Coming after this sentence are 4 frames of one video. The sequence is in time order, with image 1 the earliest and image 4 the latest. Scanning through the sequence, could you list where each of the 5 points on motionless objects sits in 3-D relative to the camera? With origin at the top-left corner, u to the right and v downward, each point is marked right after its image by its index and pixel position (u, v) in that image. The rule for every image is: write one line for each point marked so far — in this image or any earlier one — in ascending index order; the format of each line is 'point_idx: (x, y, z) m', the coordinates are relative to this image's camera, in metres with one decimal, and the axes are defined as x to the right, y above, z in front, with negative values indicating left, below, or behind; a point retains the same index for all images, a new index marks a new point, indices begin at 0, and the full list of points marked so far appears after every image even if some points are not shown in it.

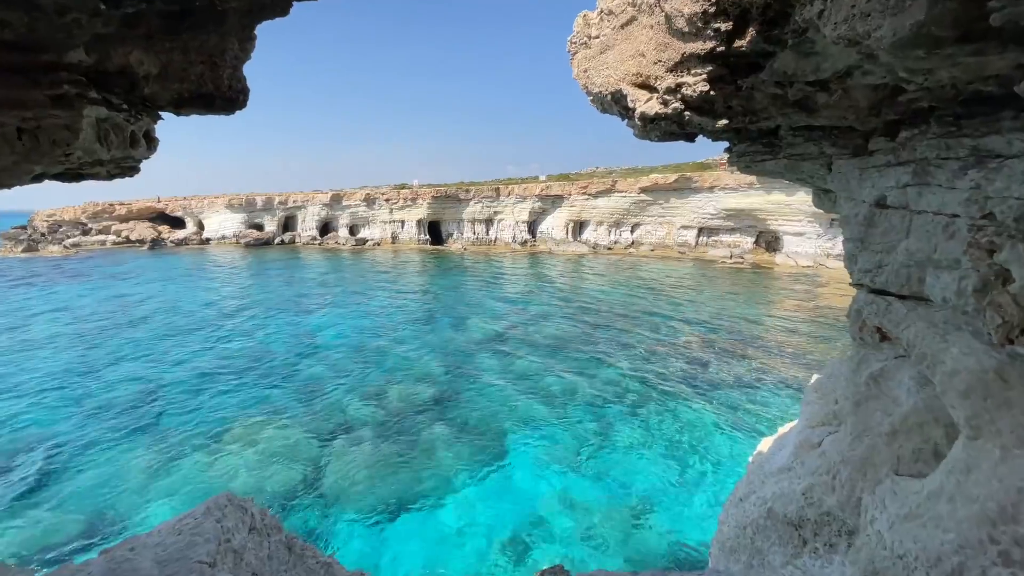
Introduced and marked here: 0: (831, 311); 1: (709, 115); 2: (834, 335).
0: (+12.8, -0.9, +19.5) m
1: (+2.0, +1.7, +4.8) m
2: (+11.0, -1.7, +16.6) m
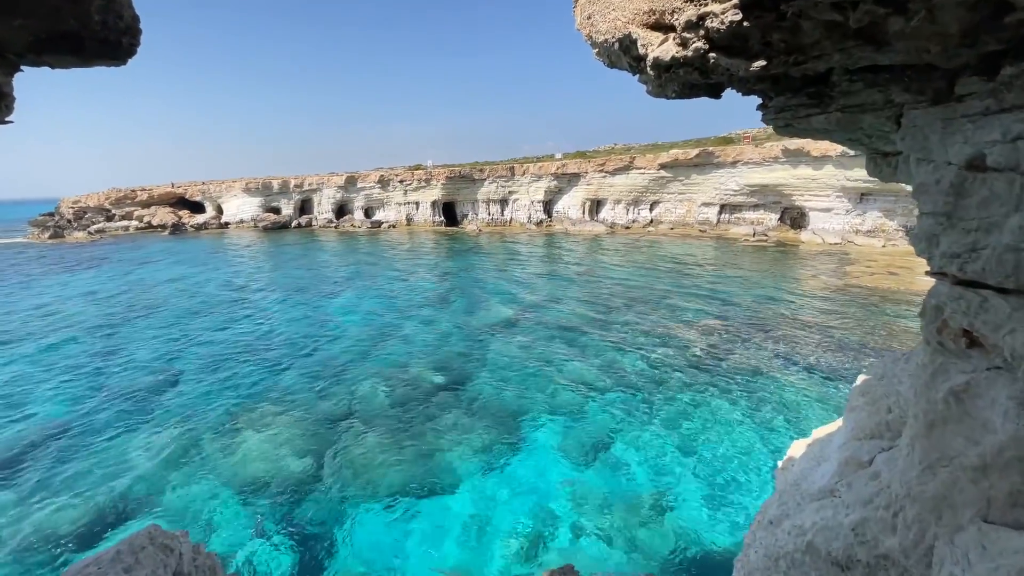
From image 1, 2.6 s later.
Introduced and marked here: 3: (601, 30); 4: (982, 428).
0: (+13.2, -0.2, +18.1) m
1: (+1.8, +1.8, +3.8) m
2: (+11.3, -1.0, +15.3) m
3: (+0.9, +2.7, +5.0) m
4: (+3.3, -1.0, +3.3) m
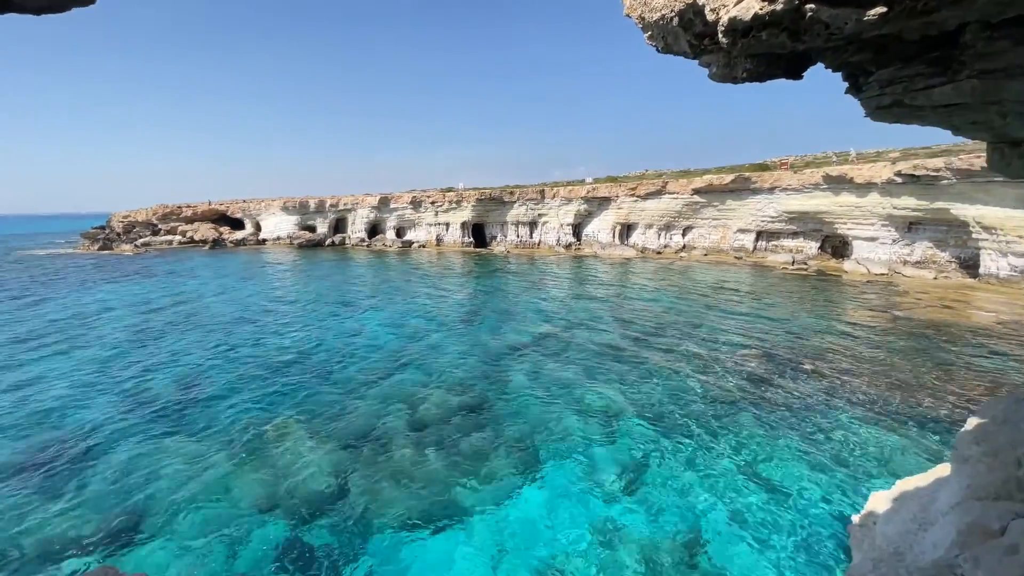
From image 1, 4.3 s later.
0: (+14.2, -1.3, +16.6) m
1: (+2.1, +1.8, +3.0) m
2: (+12.1, -1.9, +13.9) m
3: (+1.3, +2.6, +4.3) m
4: (+3.5, -1.1, +2.4) m
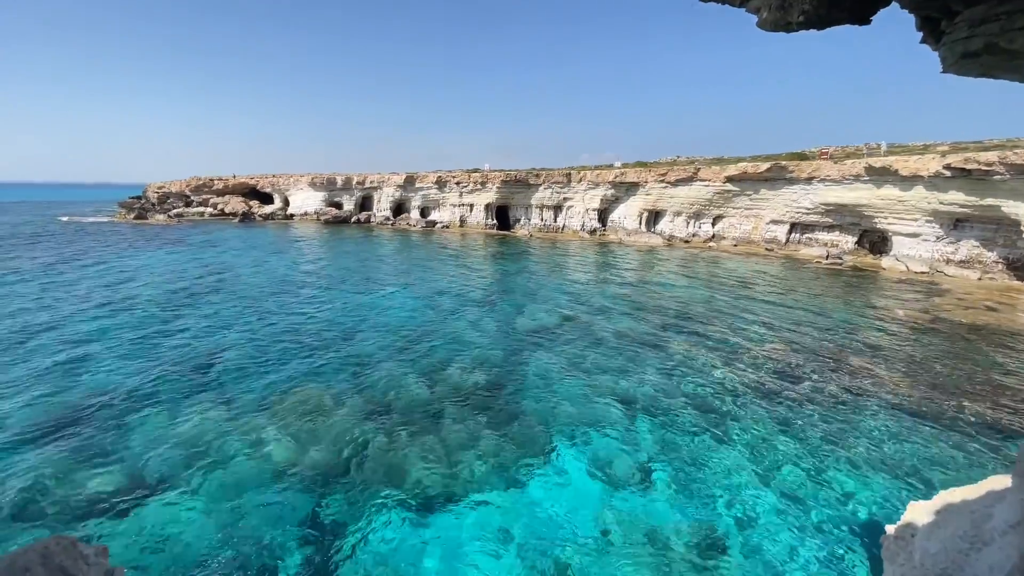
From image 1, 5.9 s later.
0: (+14.8, -1.2, +15.5) m
1: (+2.2, +1.9, +2.4) m
2: (+12.5, -1.9, +12.9) m
3: (+1.5, +2.8, +3.8) m
4: (+3.4, -1.0, +1.8) m
